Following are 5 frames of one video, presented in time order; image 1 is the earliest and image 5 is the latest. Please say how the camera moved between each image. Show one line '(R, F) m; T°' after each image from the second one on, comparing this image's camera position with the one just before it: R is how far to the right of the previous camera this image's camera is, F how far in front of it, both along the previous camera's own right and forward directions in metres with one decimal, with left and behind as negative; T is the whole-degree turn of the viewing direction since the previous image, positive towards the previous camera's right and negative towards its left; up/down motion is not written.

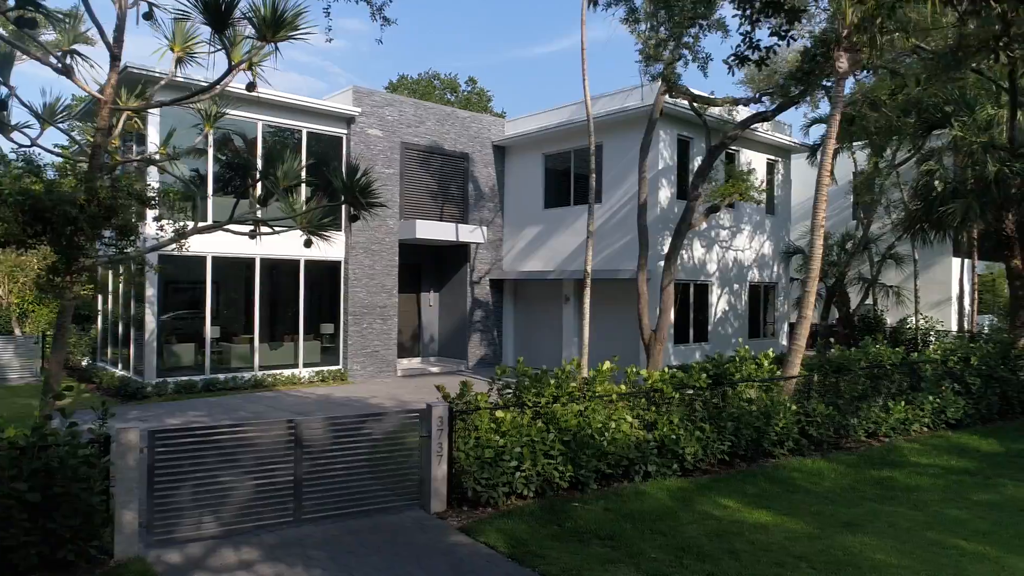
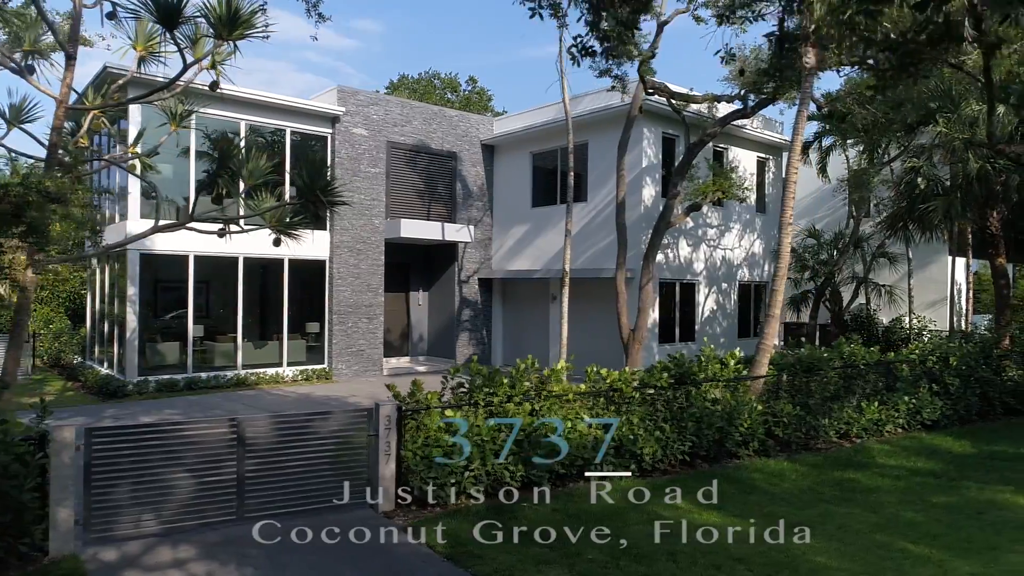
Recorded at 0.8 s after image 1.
(+0.6, 0.0) m; -1°
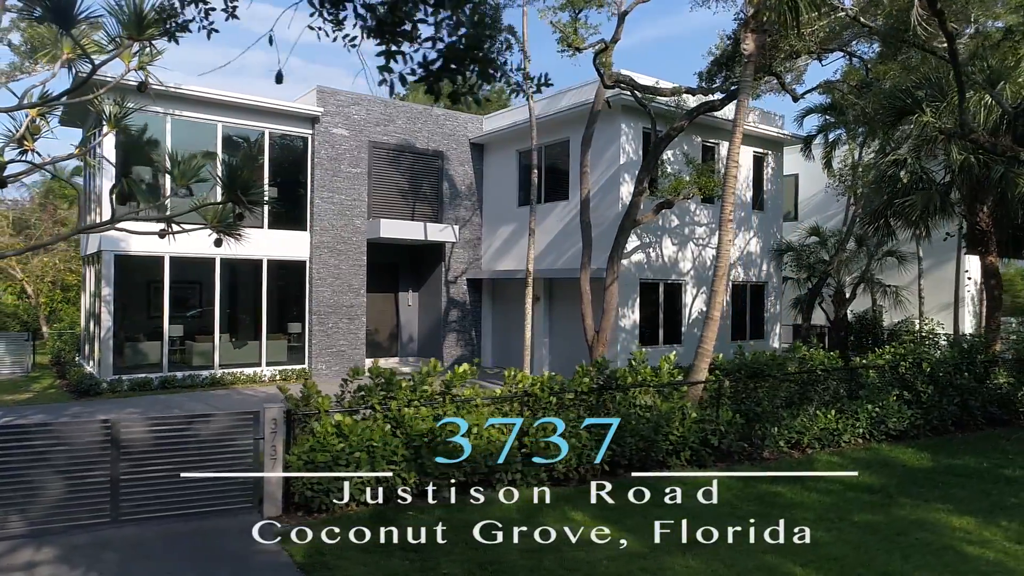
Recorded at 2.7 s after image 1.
(+1.4, +0.3) m; -5°
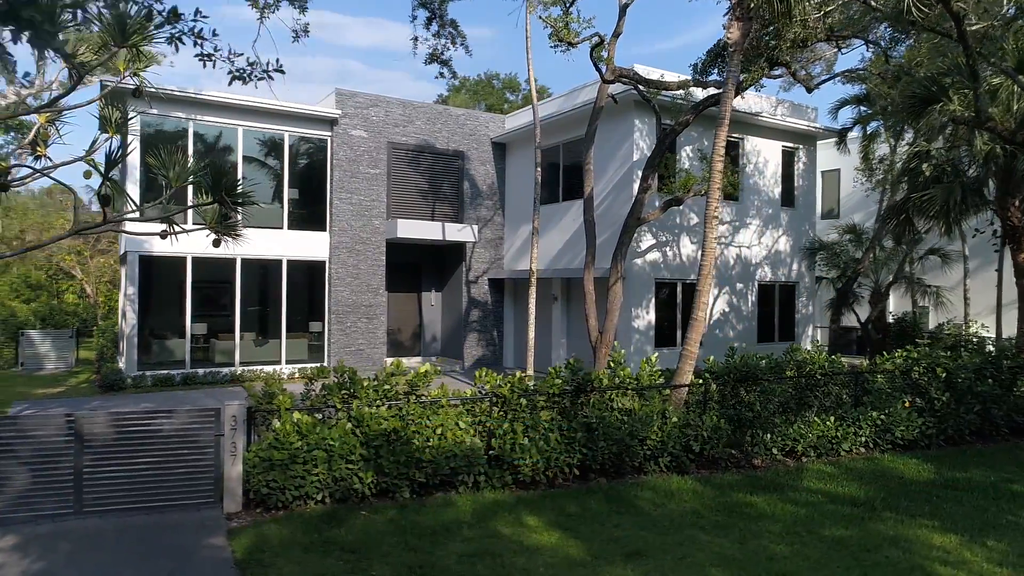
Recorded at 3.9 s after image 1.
(+0.9, +0.2) m; -5°
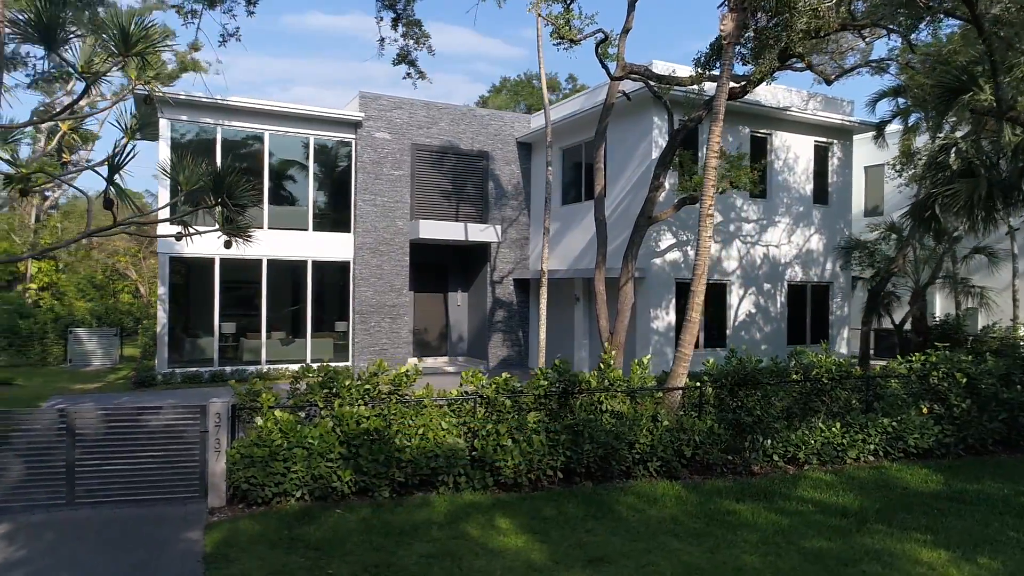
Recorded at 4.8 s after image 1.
(+0.7, +0.1) m; -5°
